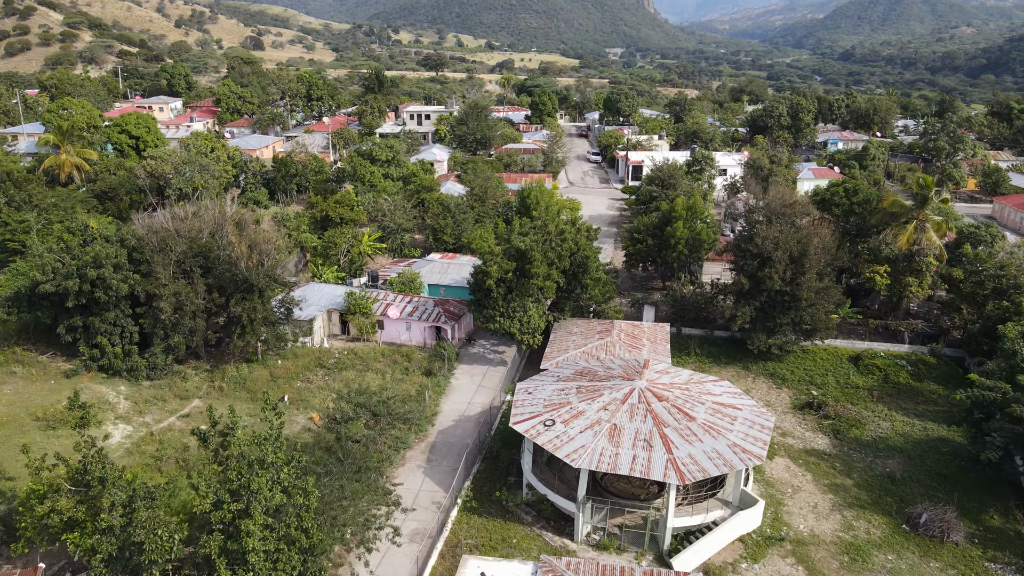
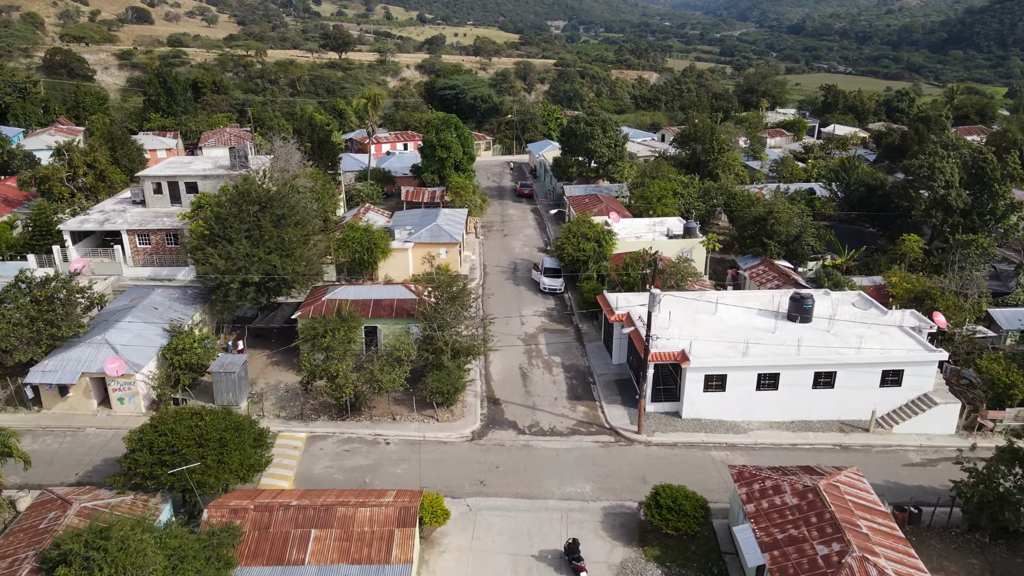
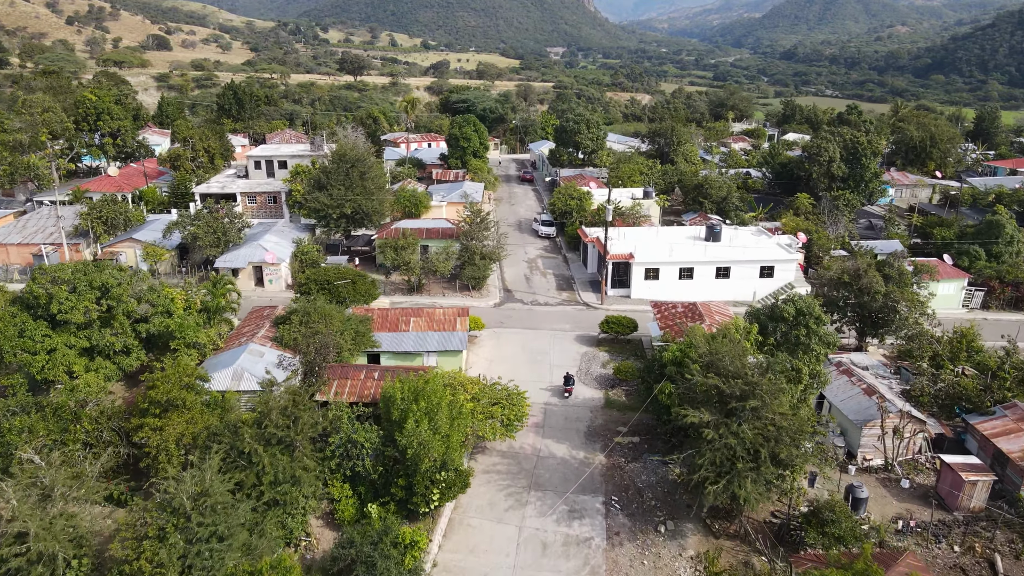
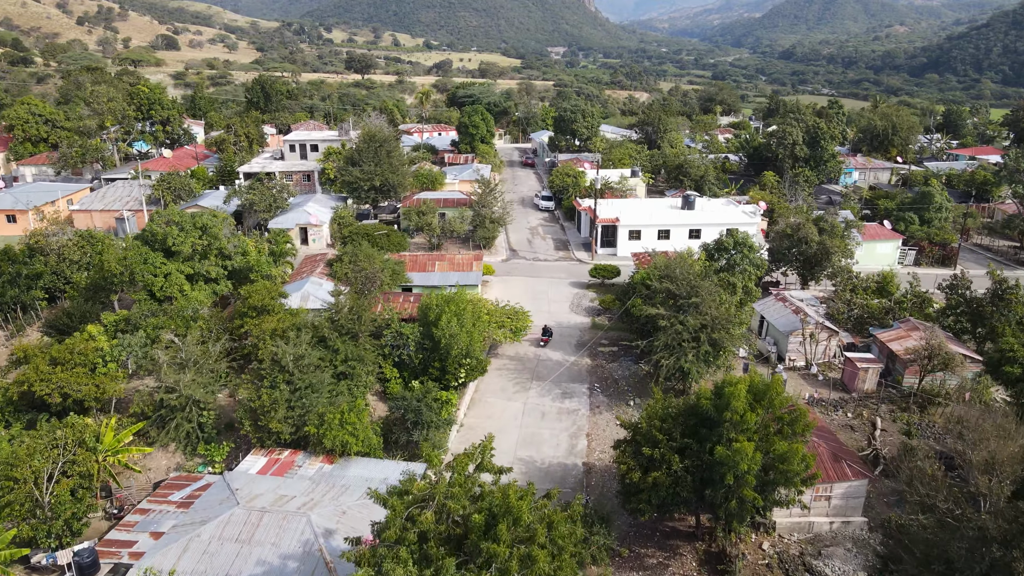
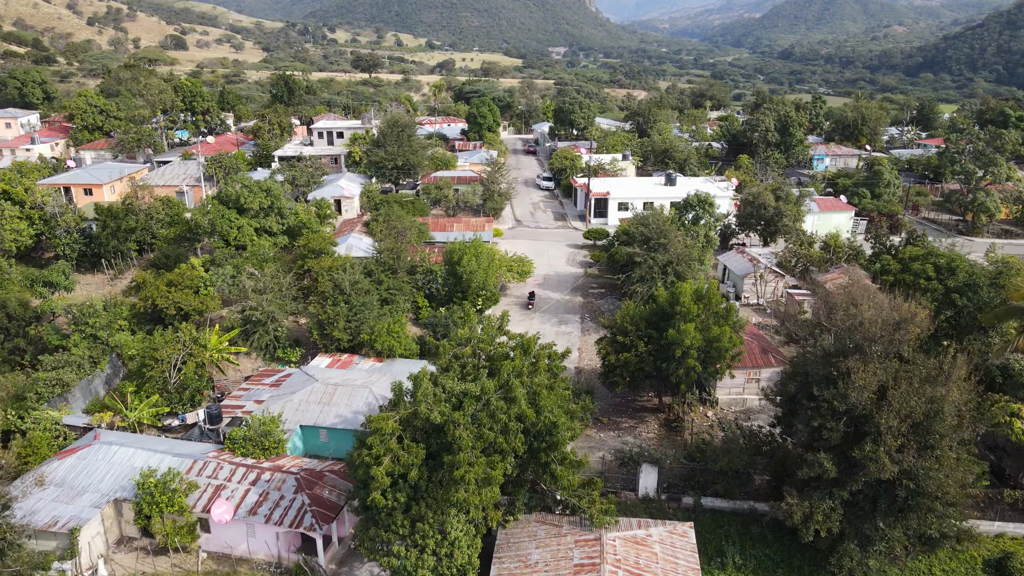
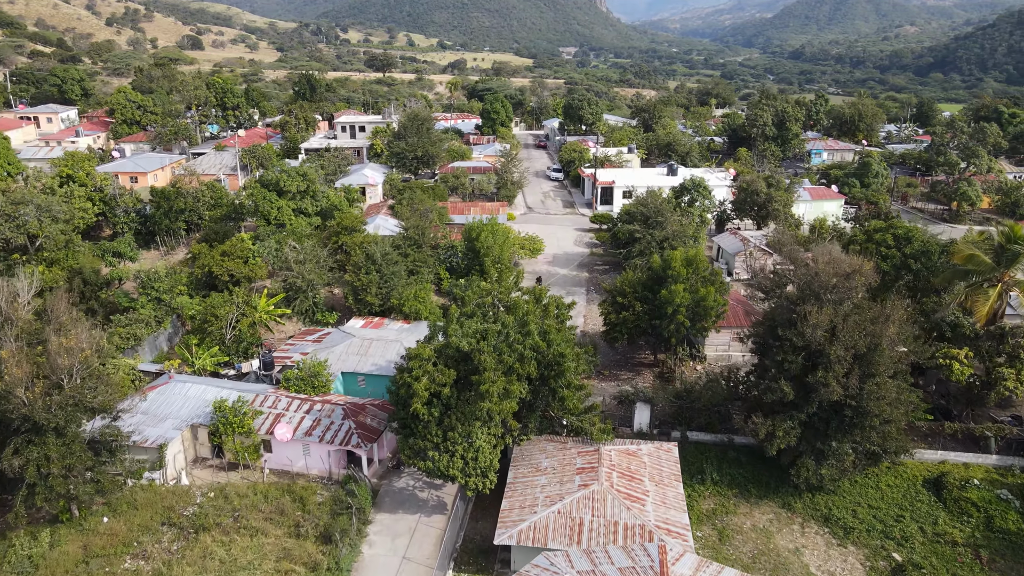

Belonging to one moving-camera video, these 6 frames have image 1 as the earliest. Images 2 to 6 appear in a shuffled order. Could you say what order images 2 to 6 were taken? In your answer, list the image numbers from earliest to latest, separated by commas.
6, 5, 4, 3, 2
